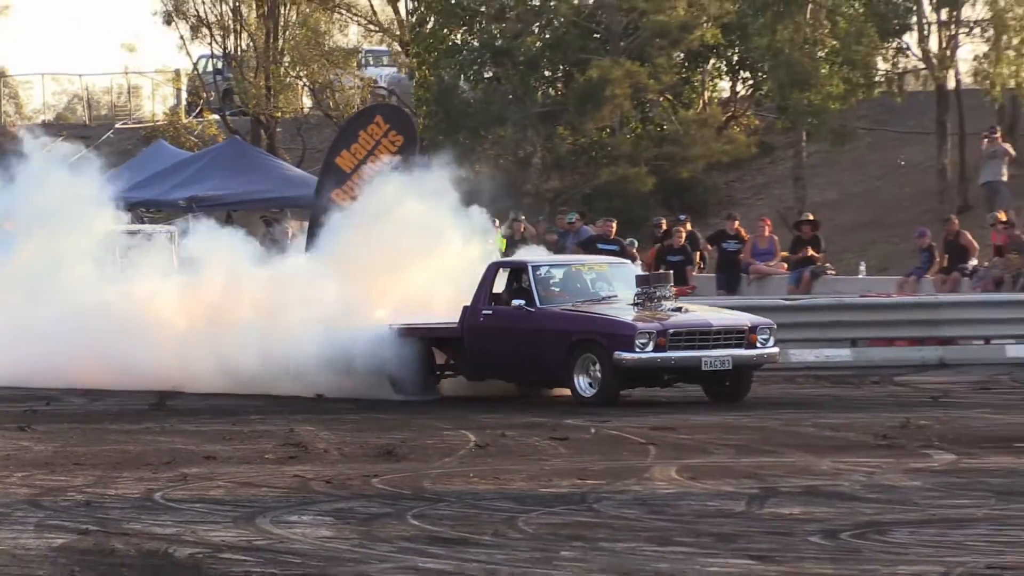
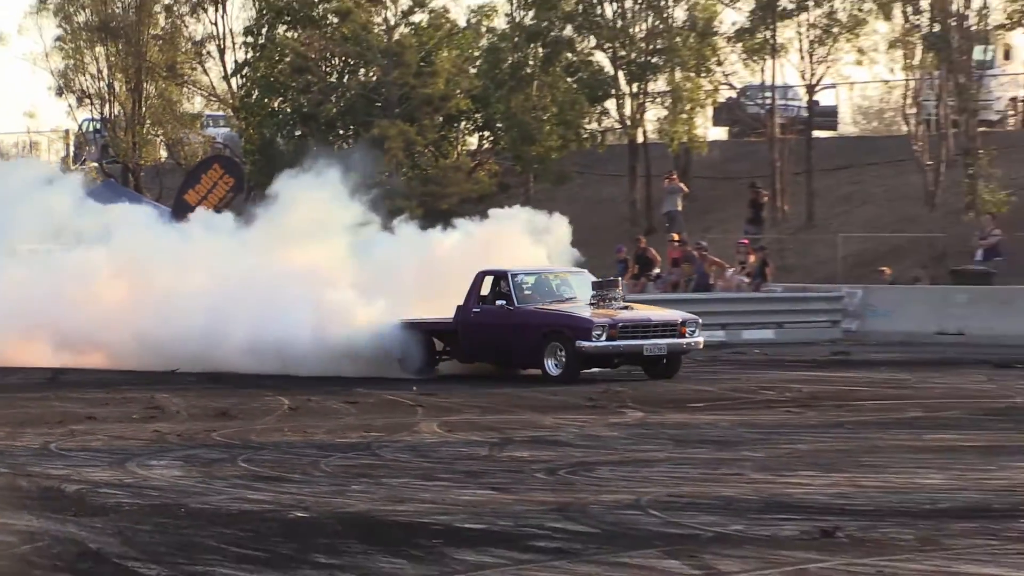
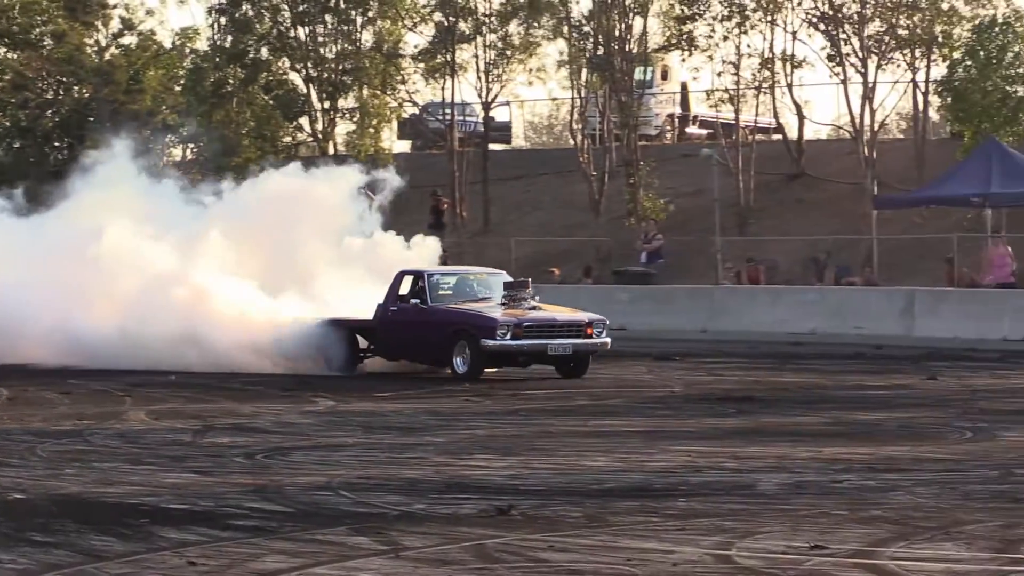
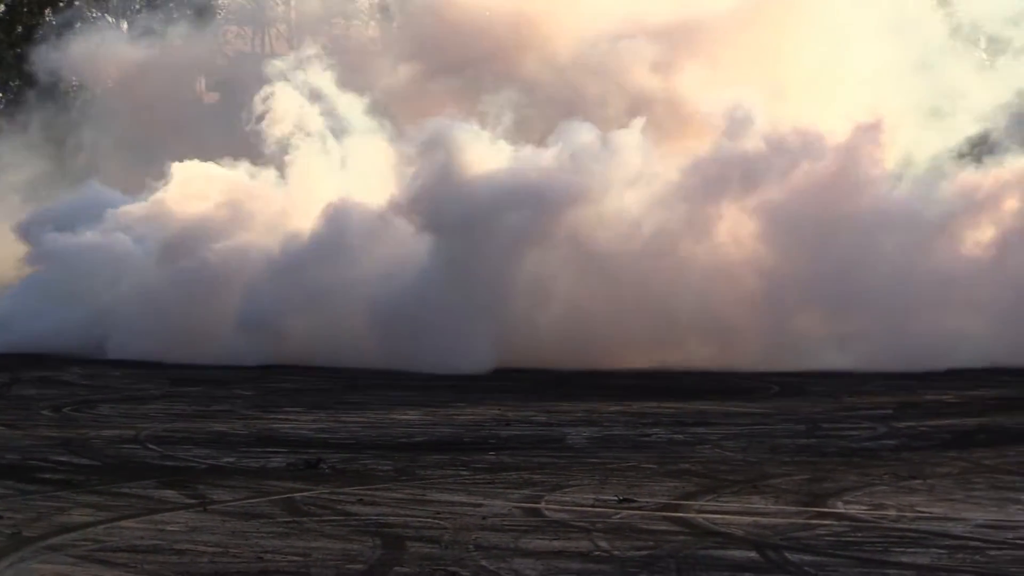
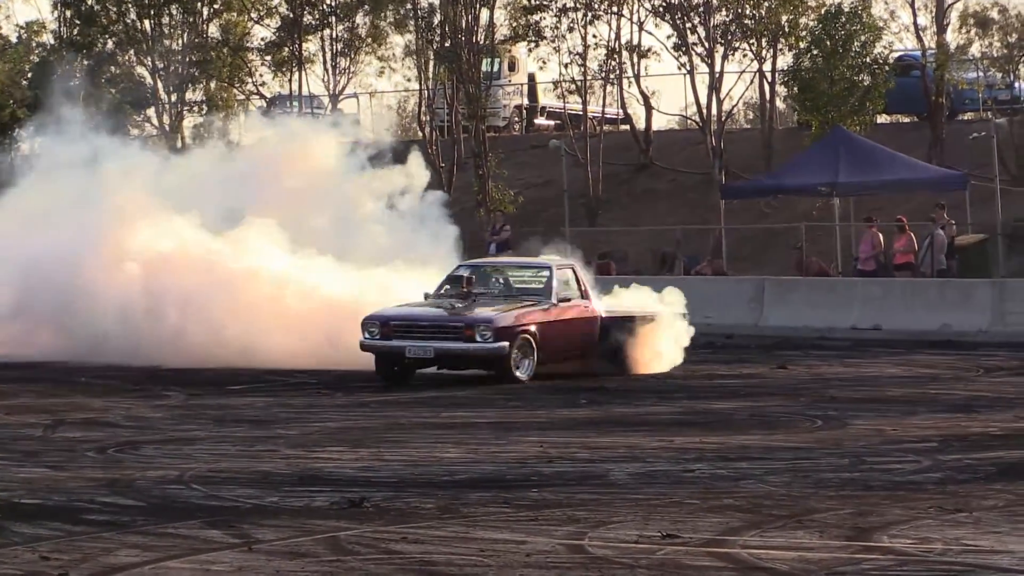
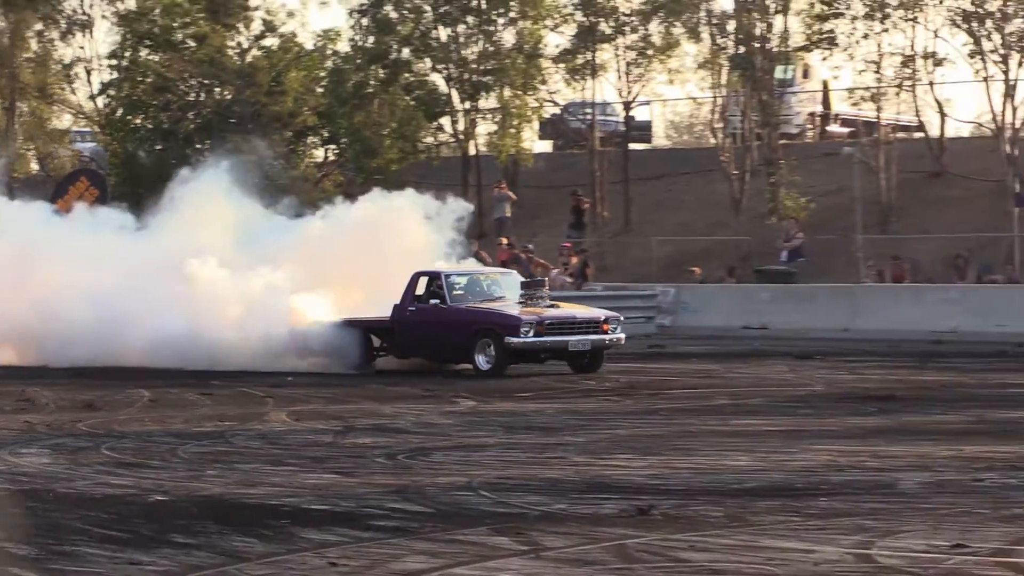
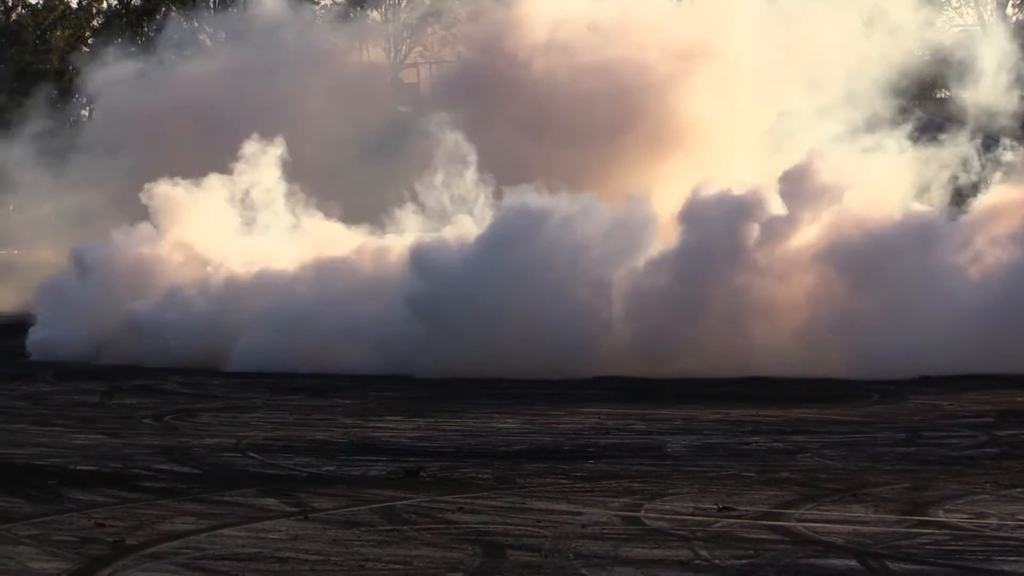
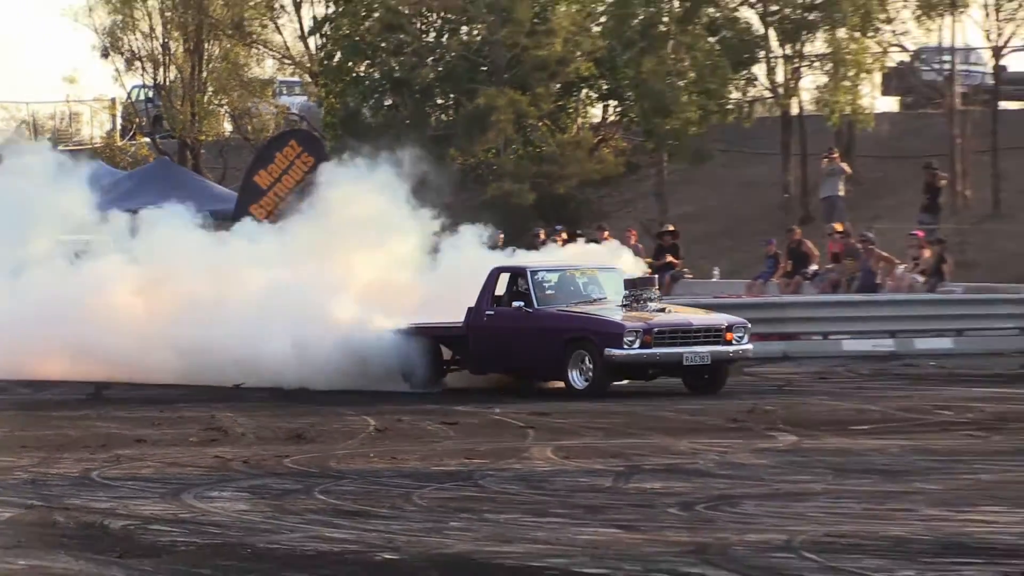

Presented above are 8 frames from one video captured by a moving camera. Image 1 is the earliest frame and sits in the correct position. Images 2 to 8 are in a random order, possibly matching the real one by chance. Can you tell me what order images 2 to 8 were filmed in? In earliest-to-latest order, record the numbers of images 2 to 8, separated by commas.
8, 2, 6, 3, 5, 7, 4
